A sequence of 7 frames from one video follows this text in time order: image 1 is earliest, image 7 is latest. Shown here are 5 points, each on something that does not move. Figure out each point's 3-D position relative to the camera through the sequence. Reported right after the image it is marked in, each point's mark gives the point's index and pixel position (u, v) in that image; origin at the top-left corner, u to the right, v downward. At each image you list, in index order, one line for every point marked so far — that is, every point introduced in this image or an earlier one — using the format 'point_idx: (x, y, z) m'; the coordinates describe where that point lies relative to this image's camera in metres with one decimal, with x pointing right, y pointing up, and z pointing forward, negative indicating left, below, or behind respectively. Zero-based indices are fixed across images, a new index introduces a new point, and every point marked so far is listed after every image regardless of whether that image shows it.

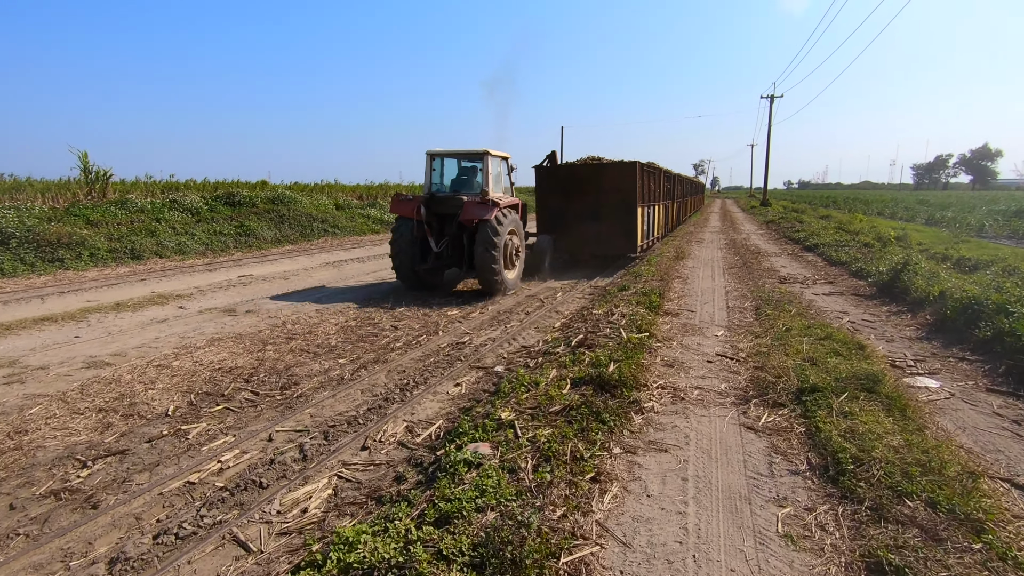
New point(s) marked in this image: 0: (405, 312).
0: (-1.6, -0.4, +8.3) m
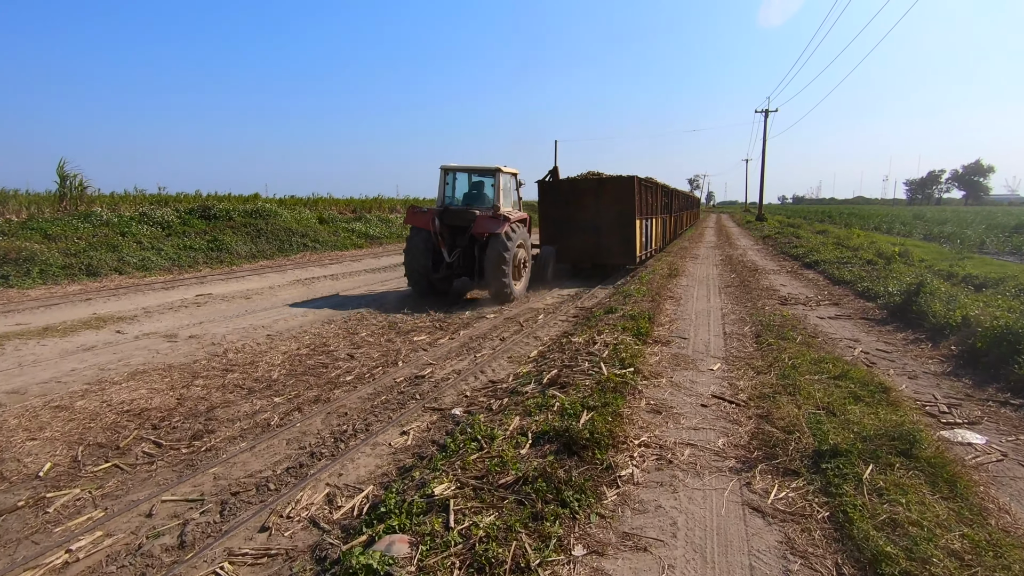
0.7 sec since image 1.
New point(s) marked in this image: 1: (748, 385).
0: (-2.0, -0.7, +7.5) m
1: (+2.1, -0.9, +4.7) m
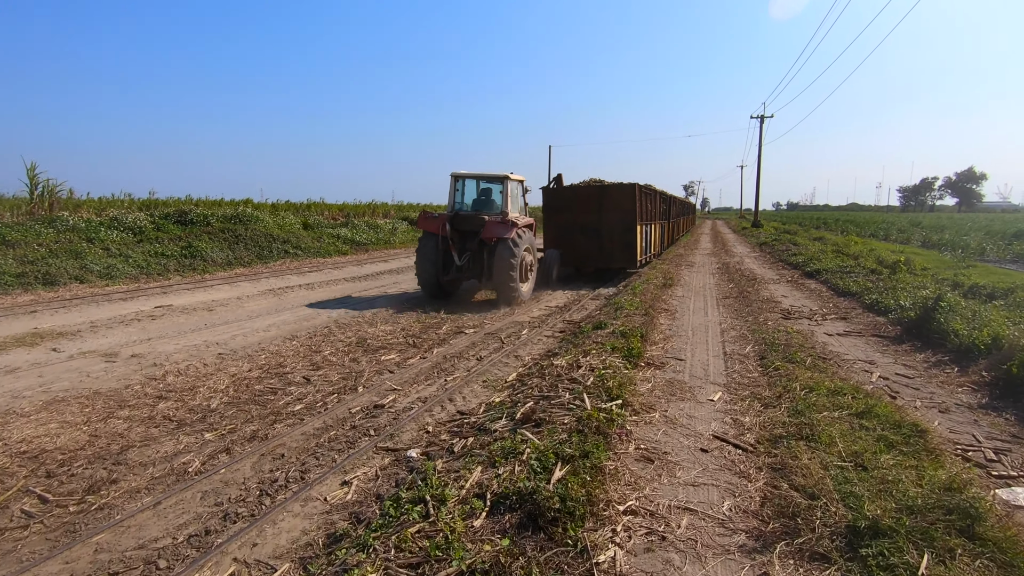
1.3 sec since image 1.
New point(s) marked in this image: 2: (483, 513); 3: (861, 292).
0: (-2.3, -0.9, +6.7) m
1: (+1.8, -1.0, +4.0) m
2: (-0.2, -1.2, +2.8) m
3: (+6.5, -0.1, +10.1) m
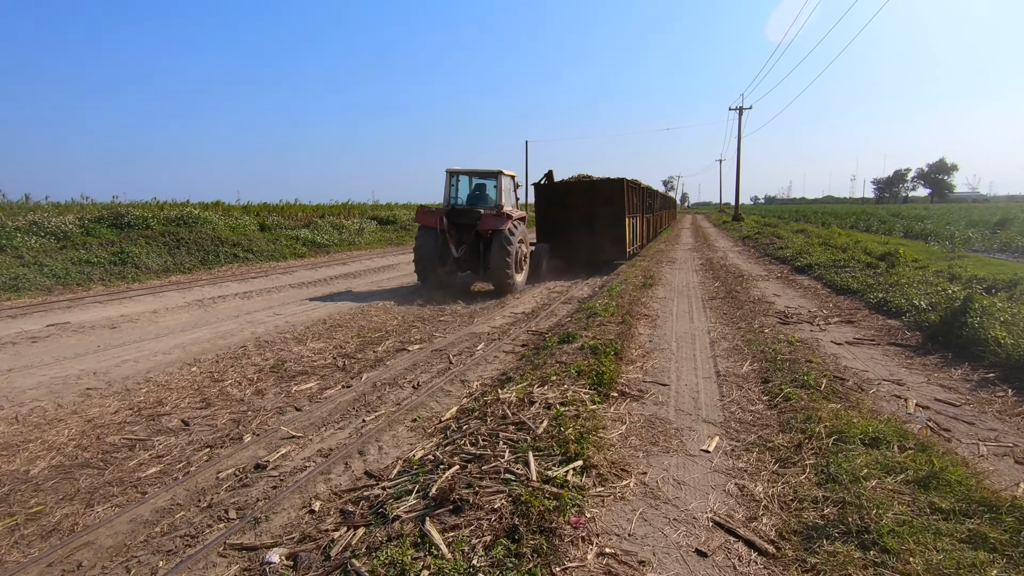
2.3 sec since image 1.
0: (-2.8, -1.1, +5.4) m
1: (+1.3, -1.1, +2.8) m
2: (-0.6, -1.3, +1.5) m
3: (+5.8, 0.0, +9.0) m
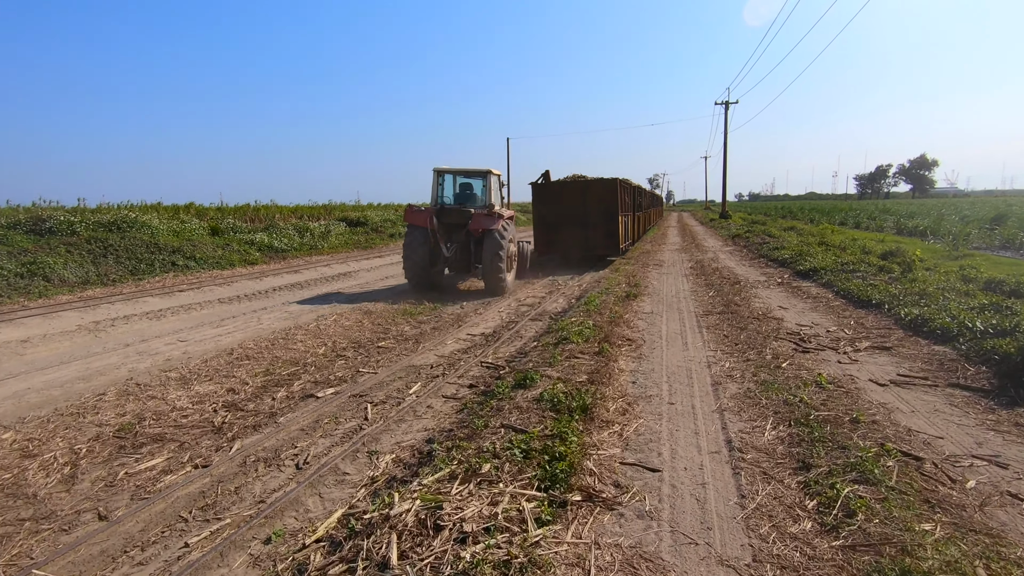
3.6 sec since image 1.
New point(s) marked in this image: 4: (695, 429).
0: (-3.4, -1.3, +3.7) m
1: (+0.9, -1.3, +1.2) m
2: (-1.0, -1.5, -0.2) m
3: (+5.2, -0.2, +7.5) m
4: (+1.3, -1.0, +3.8) m
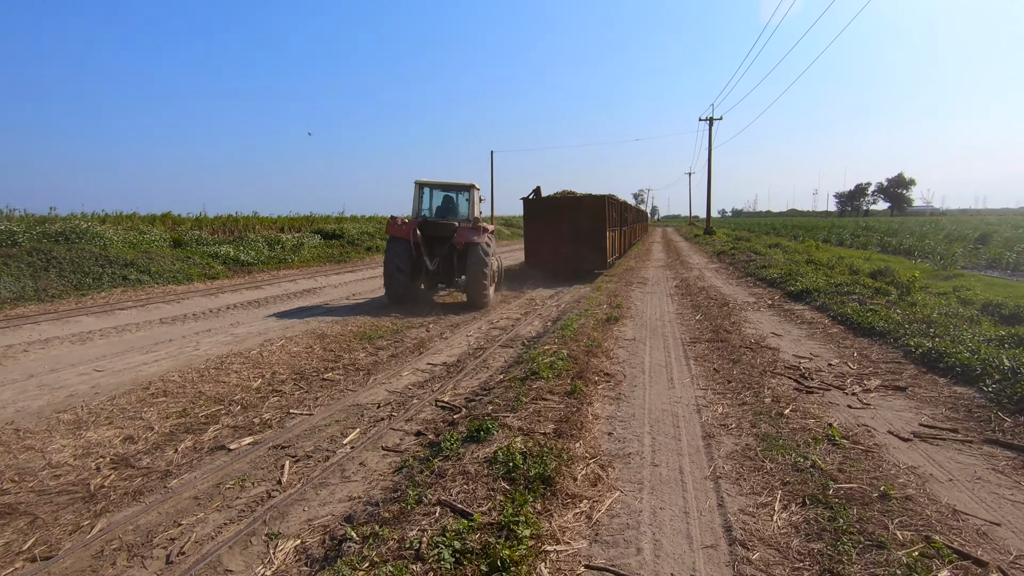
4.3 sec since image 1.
0: (-3.7, -1.5, +2.7) m
1: (+0.6, -1.5, +0.3) m
2: (-1.2, -1.6, -1.1) m
3: (+4.8, -0.5, +6.8) m
4: (+1.0, -1.2, +3.0) m
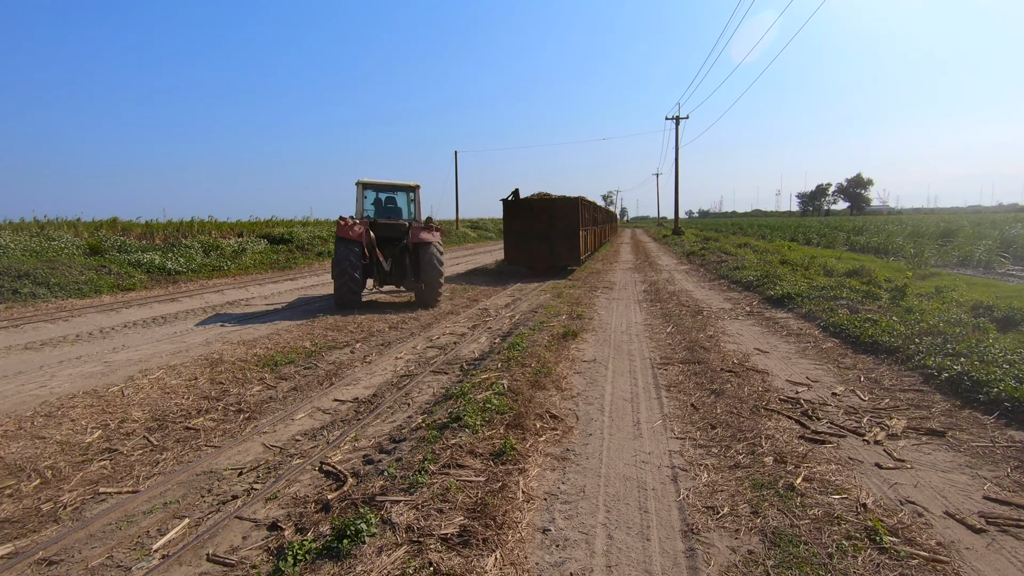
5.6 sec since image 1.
0: (-4.2, -1.7, +1.1) m
1: (+0.2, -1.6, -1.0) m
2: (-1.5, -1.8, -2.5) m
3: (+4.0, -0.6, +5.6) m
4: (+0.4, -1.3, +1.6) m
